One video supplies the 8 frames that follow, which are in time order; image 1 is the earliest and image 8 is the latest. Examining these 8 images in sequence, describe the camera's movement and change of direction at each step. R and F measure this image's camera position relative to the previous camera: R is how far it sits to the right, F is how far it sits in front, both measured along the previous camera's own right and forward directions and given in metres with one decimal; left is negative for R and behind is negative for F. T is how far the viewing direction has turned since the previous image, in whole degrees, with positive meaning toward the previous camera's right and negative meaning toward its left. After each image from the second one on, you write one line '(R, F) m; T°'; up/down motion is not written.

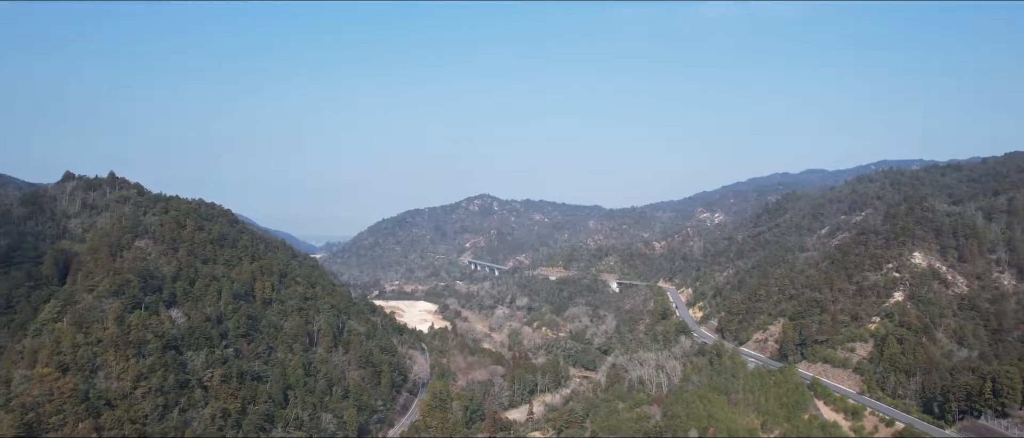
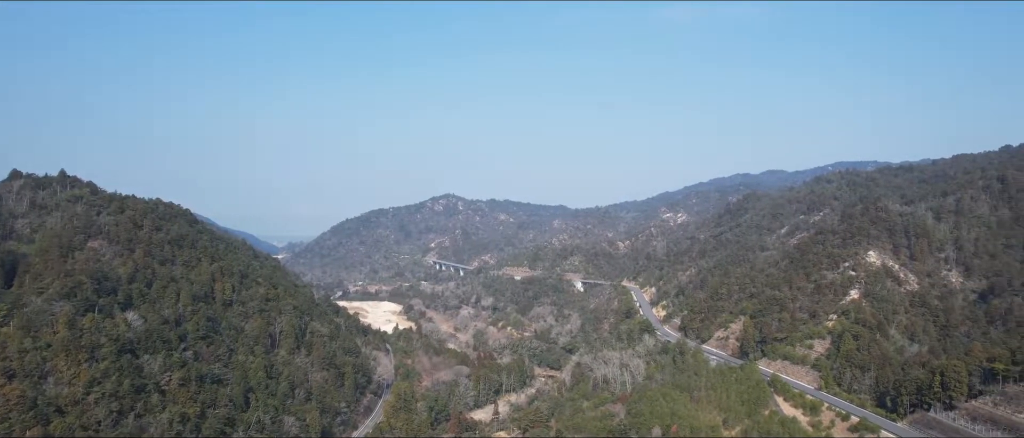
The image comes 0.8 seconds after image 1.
(+0.4, +2.5) m; +3°
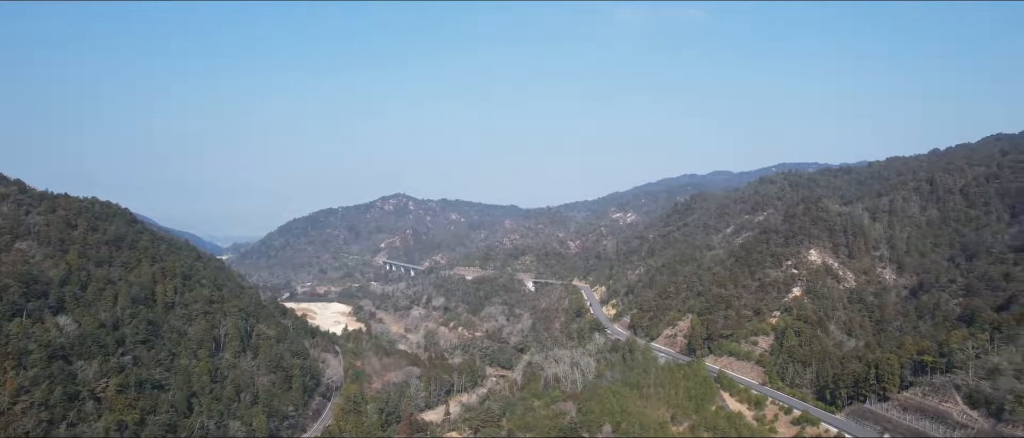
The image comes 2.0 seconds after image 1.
(0.0, +0.1) m; +4°
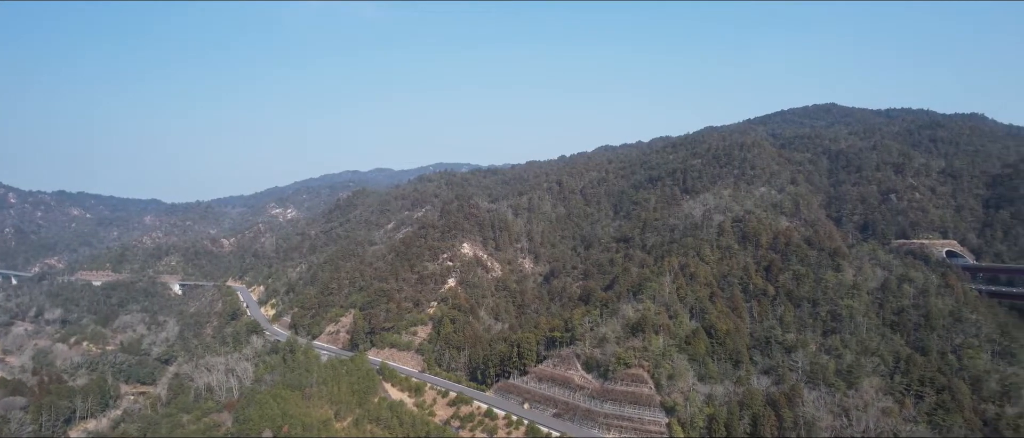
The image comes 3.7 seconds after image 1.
(+2.5, +4.2) m; -16°
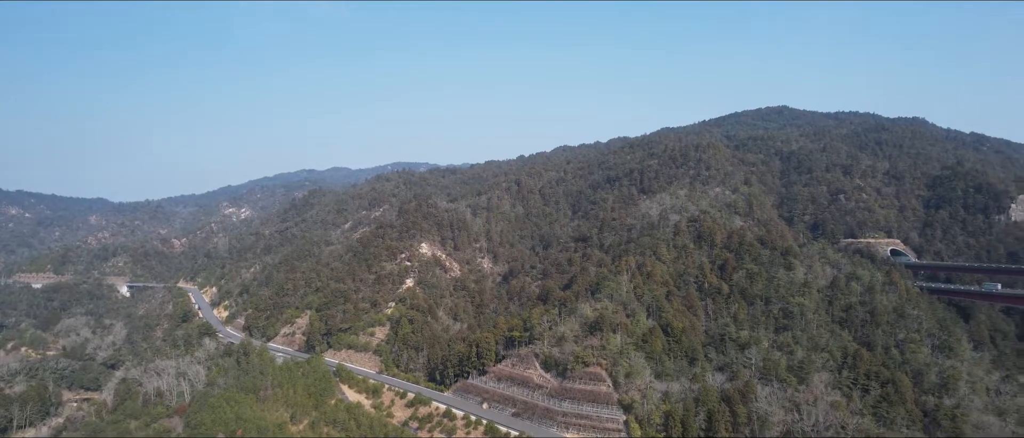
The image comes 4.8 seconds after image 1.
(+0.1, 0.0) m; +3°
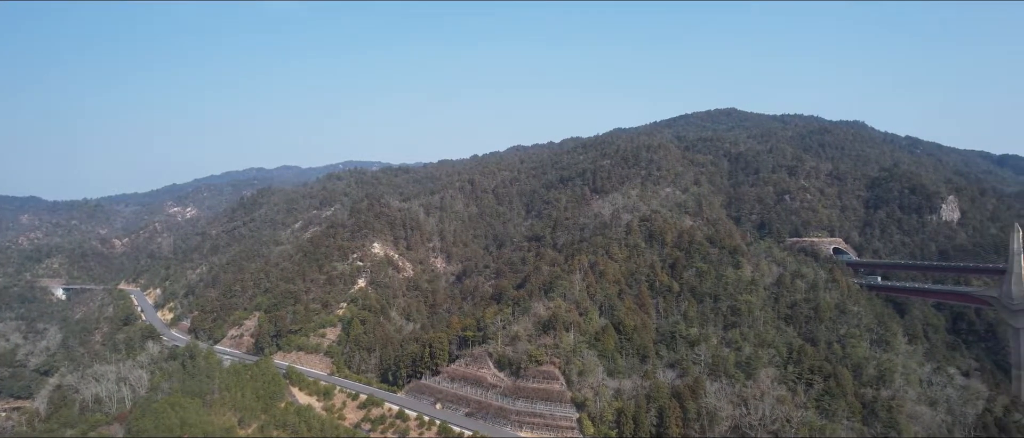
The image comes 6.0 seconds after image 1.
(+0.1, 0.0) m; +4°
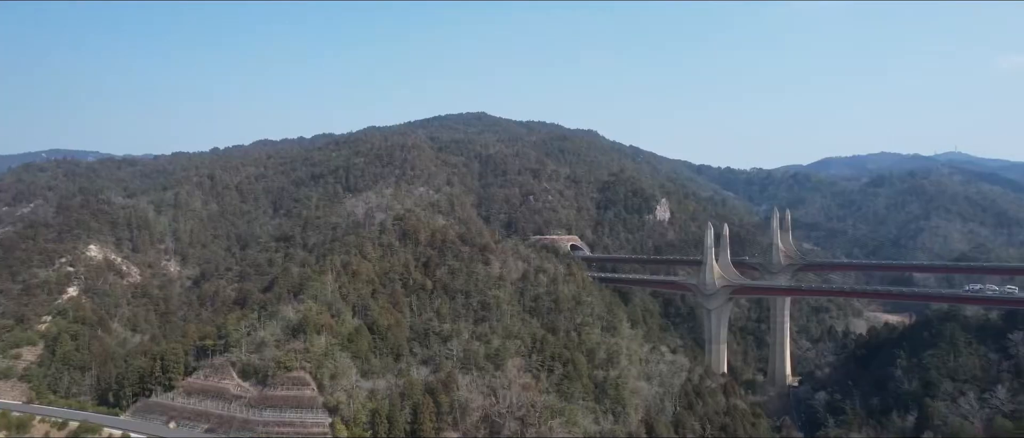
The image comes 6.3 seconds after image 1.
(+0.1, 0.0) m; +20°
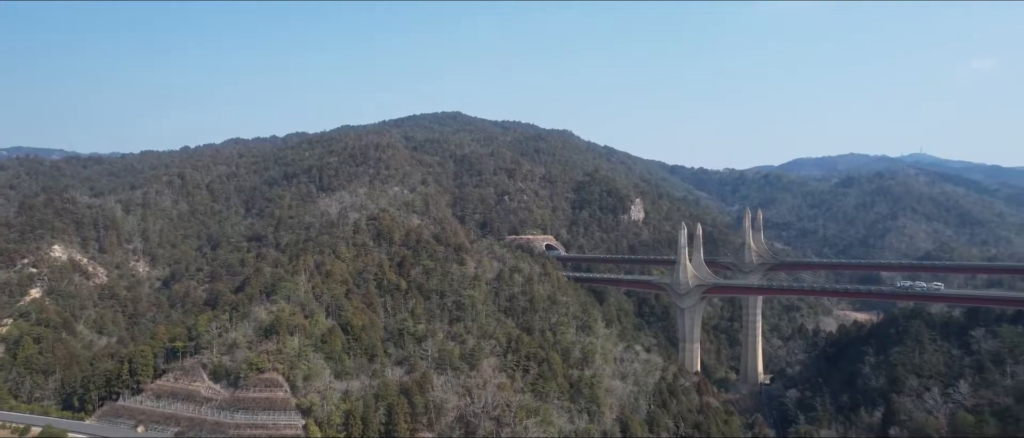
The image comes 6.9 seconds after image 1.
(0.0, 0.0) m; +2°
